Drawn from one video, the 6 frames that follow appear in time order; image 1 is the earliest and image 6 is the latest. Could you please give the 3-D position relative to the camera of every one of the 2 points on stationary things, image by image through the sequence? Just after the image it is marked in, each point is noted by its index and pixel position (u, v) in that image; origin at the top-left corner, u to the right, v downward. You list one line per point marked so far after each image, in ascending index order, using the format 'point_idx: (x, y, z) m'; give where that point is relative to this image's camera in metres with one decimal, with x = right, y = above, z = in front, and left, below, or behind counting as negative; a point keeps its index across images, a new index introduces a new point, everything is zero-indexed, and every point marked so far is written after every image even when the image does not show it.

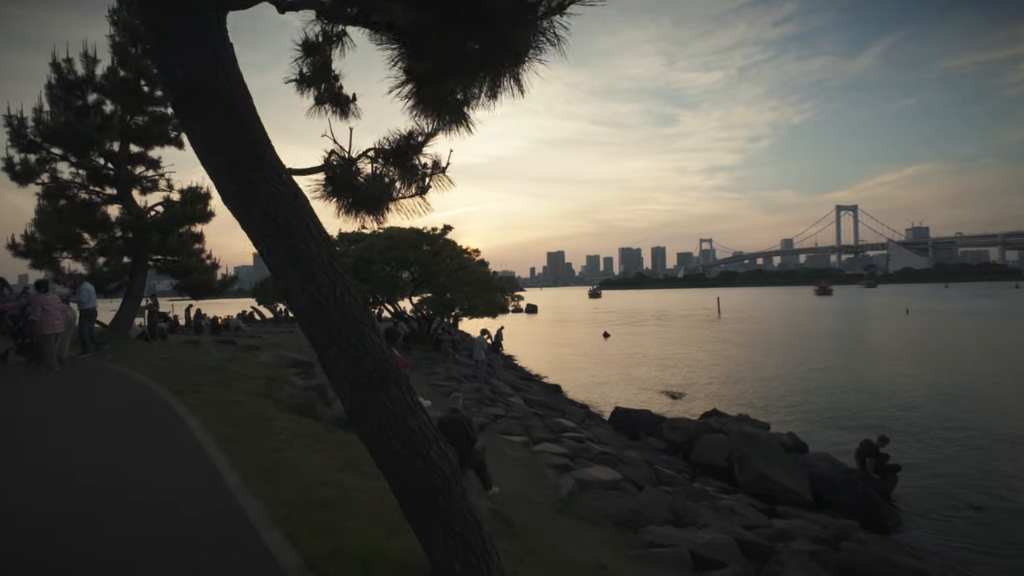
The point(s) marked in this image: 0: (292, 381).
0: (-4.5, -1.9, +13.9) m
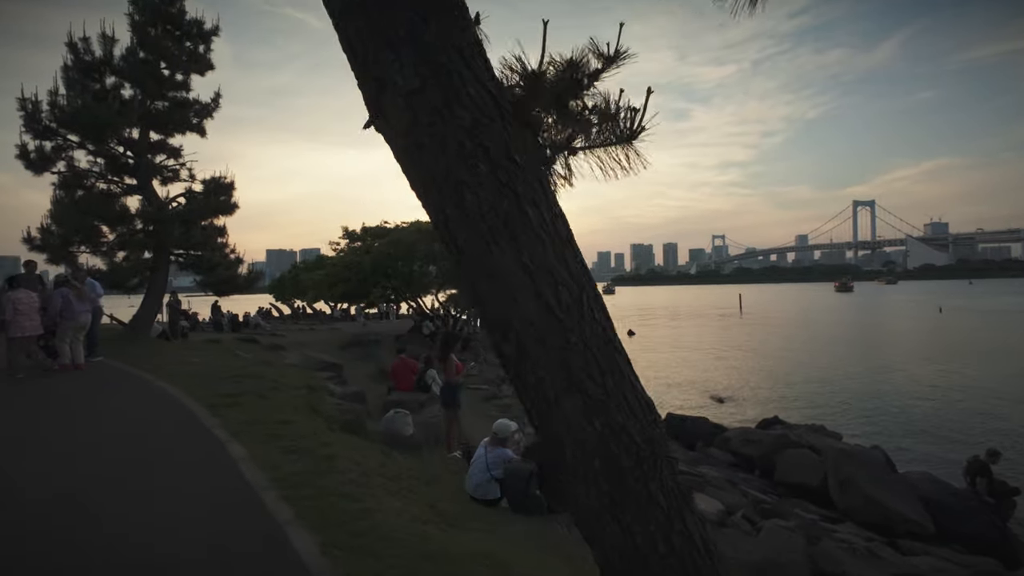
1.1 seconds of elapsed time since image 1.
0: (-3.4, -1.9, +12.6) m
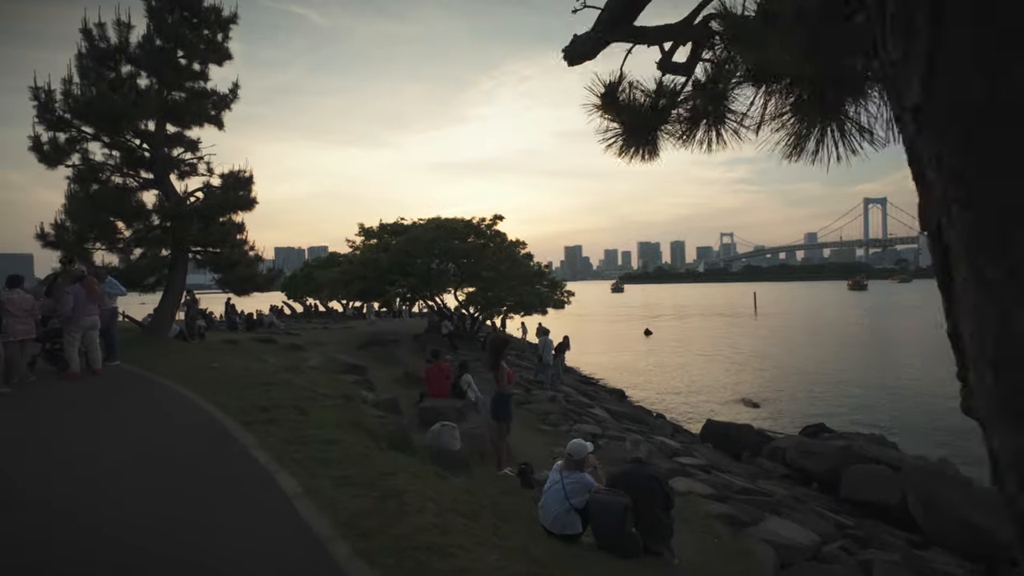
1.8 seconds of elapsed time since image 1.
0: (-2.6, -1.8, +11.7) m
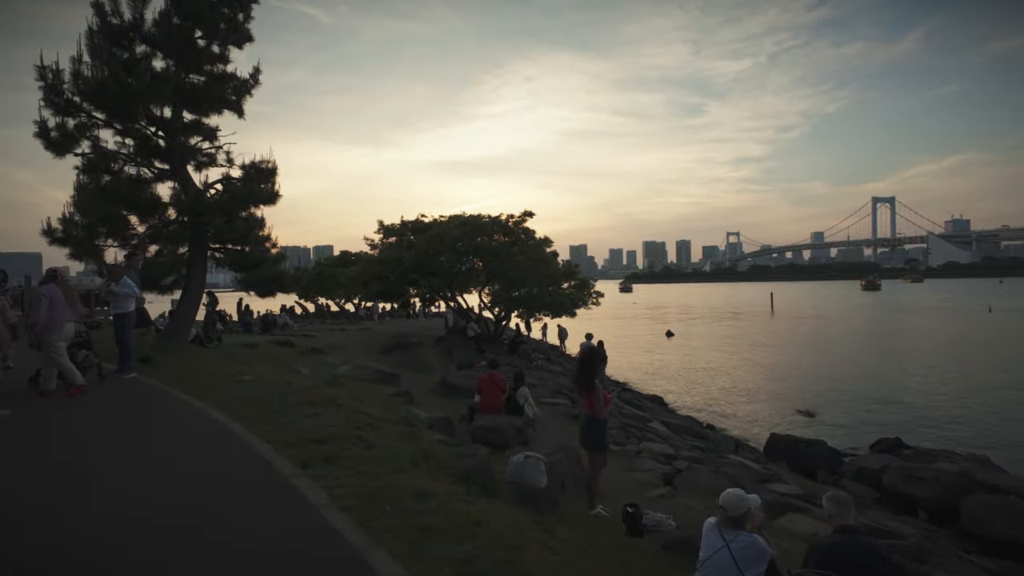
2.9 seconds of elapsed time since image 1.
0: (-1.5, -1.9, +10.2) m
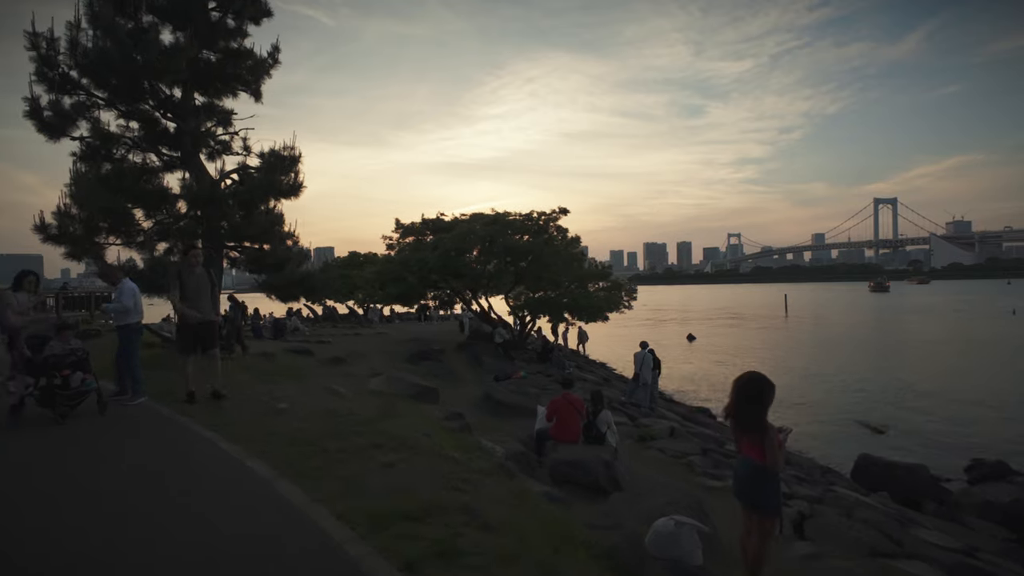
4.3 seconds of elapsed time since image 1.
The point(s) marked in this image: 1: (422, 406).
0: (-0.3, -2.0, +8.2) m
1: (-1.6, -2.0, +11.7) m
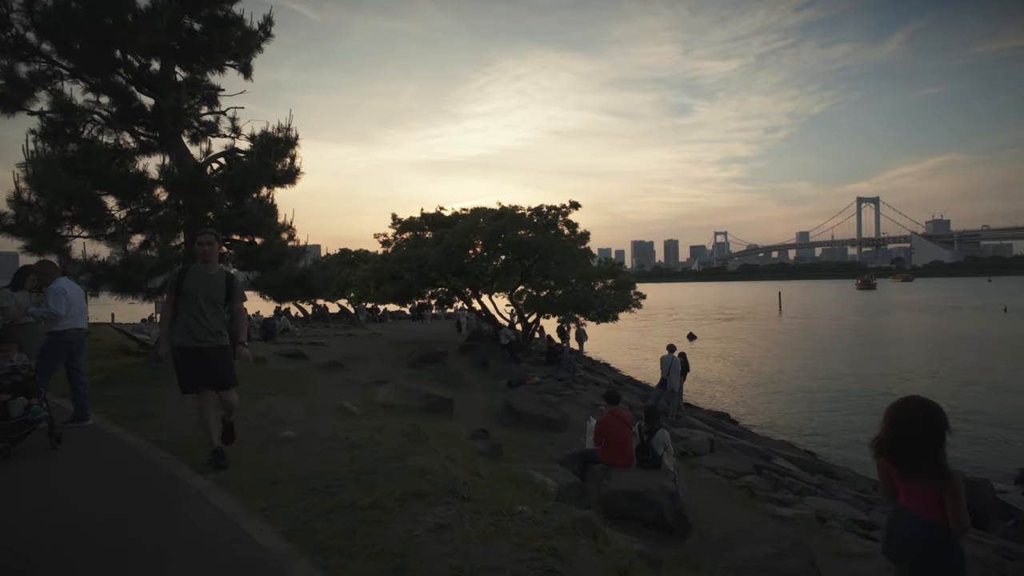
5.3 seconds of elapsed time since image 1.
0: (+0.3, -1.9, +6.6) m
1: (-1.1, -2.0, +10.1) m
